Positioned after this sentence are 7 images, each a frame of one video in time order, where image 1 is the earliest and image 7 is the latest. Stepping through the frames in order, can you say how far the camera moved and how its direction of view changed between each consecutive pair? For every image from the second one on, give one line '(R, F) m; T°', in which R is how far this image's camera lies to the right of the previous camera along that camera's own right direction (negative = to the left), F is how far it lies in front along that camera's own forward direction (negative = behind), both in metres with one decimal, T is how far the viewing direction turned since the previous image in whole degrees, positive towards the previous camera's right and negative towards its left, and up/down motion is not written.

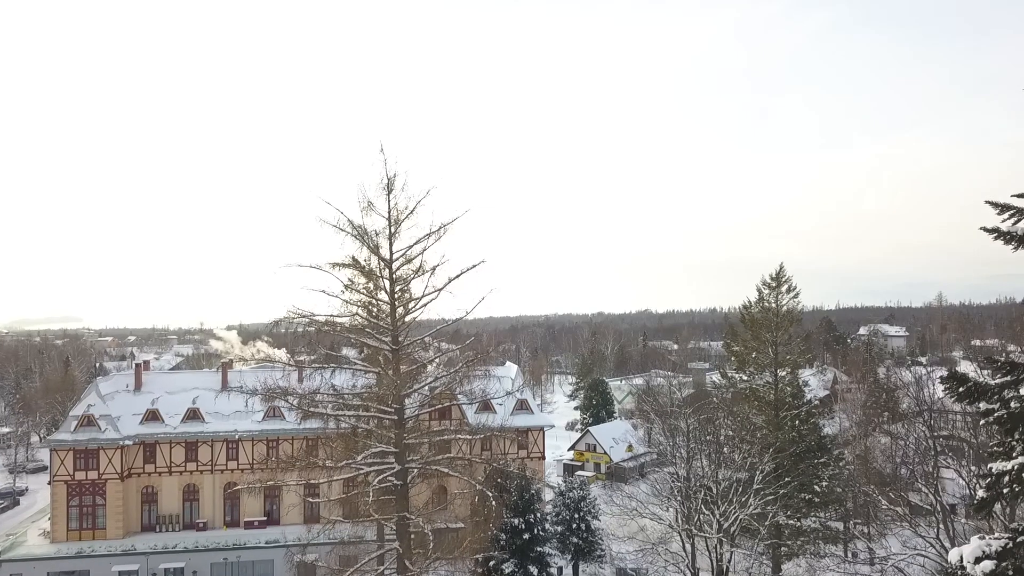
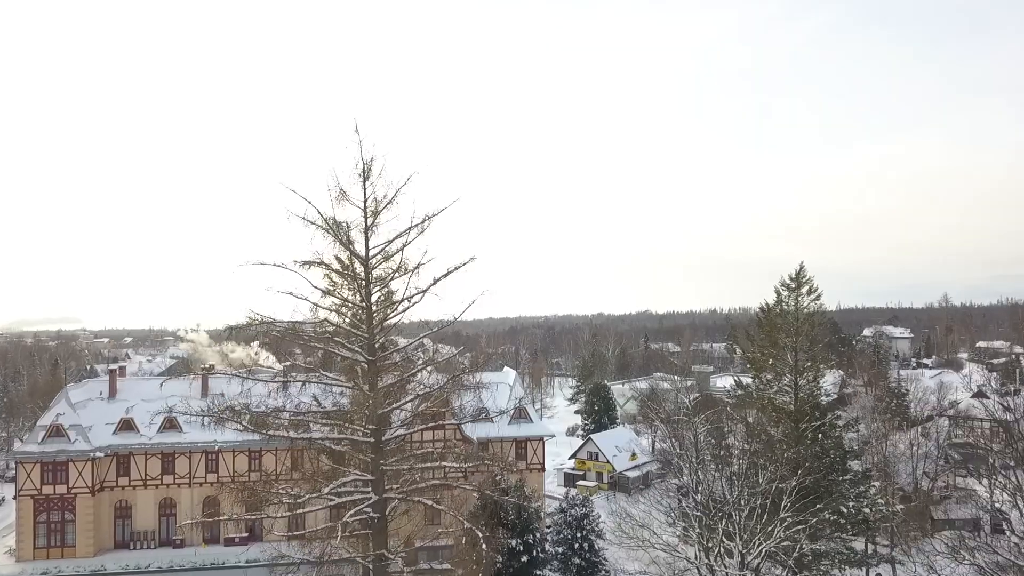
(+0.1, +1.6) m; 0°
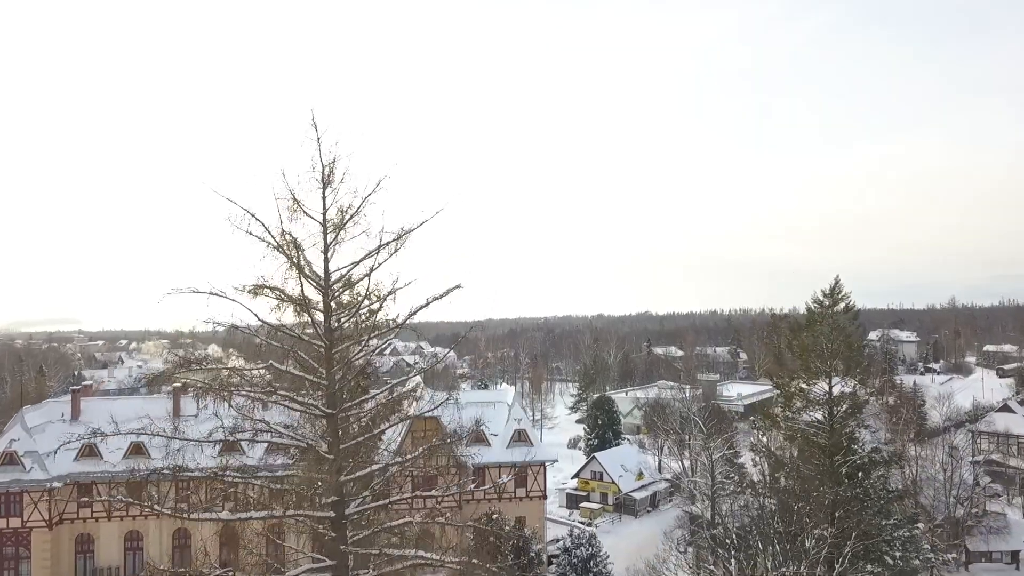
(0.0, +2.2) m; 0°
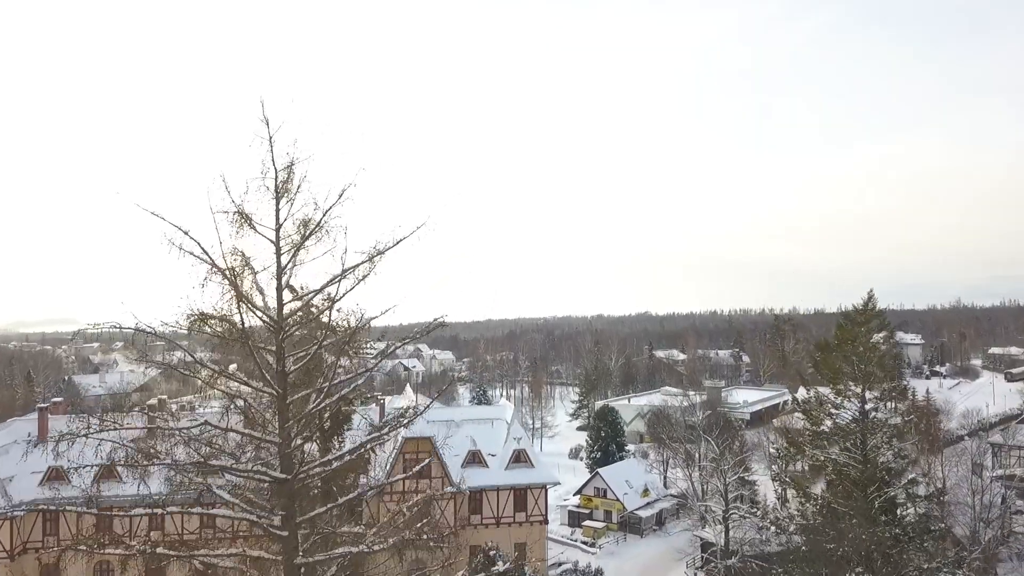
(0.0, +1.6) m; 0°
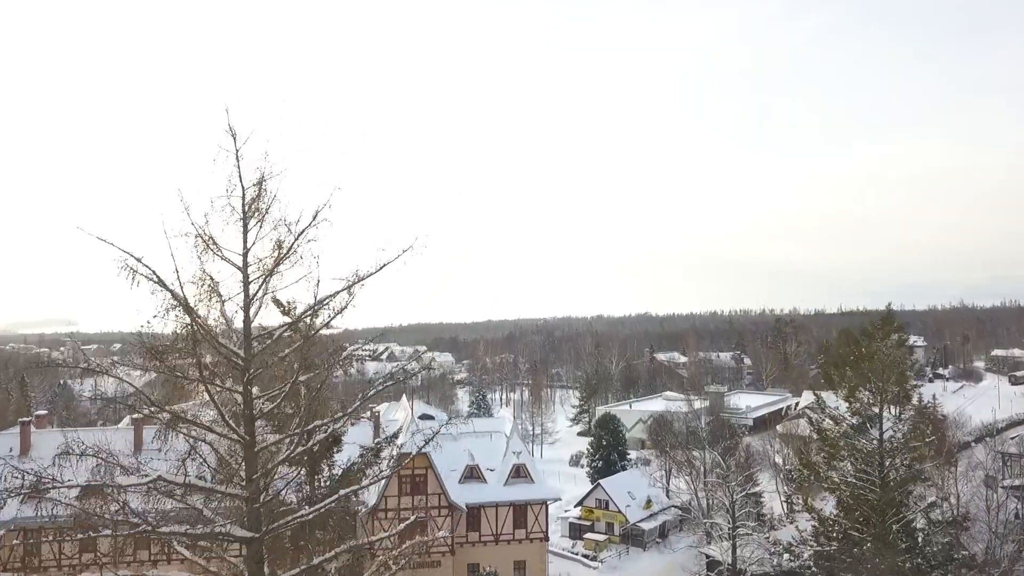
(0.0, +0.8) m; 0°
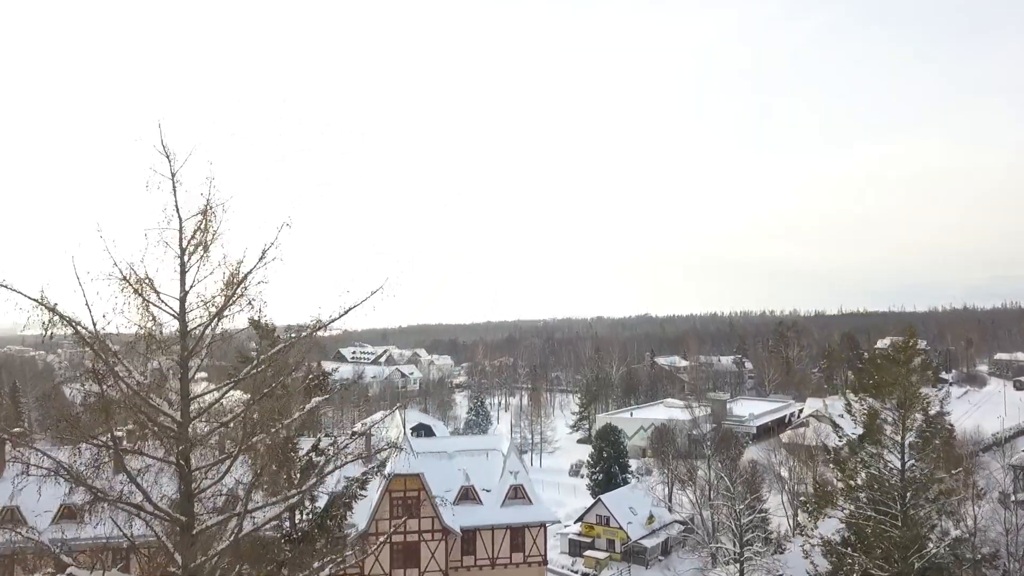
(+0.1, +0.9) m; 0°
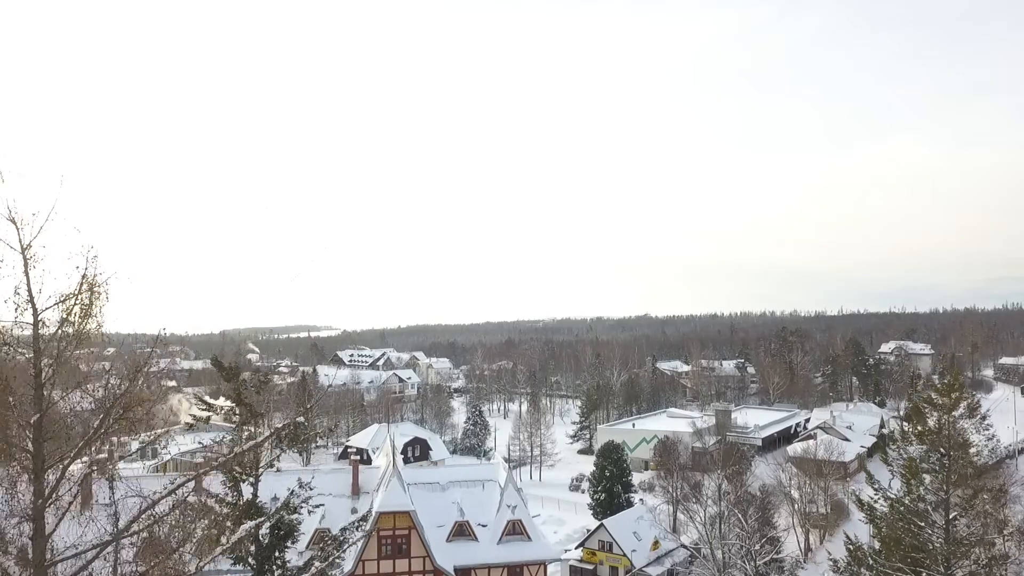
(+0.1, +1.5) m; 0°
